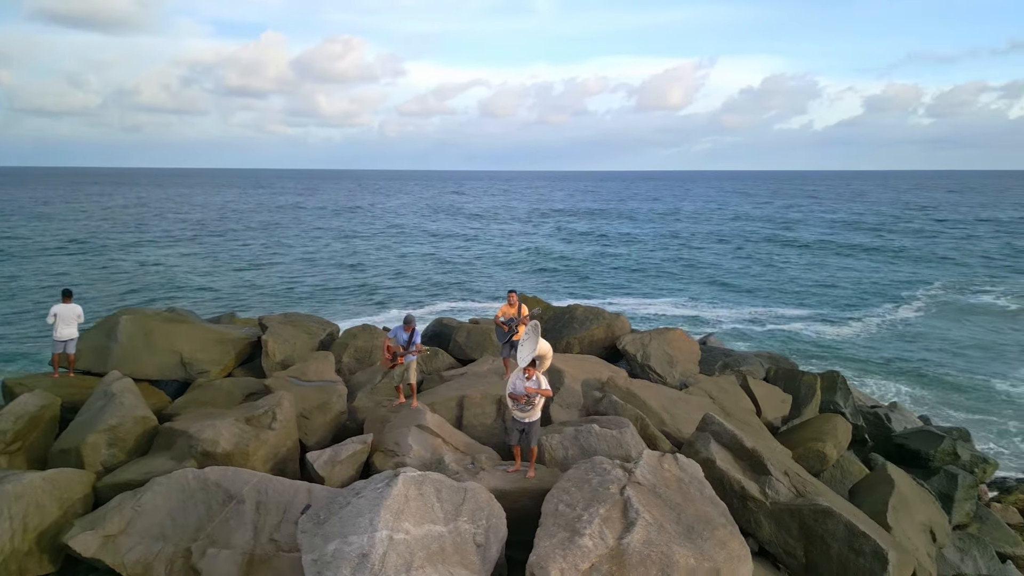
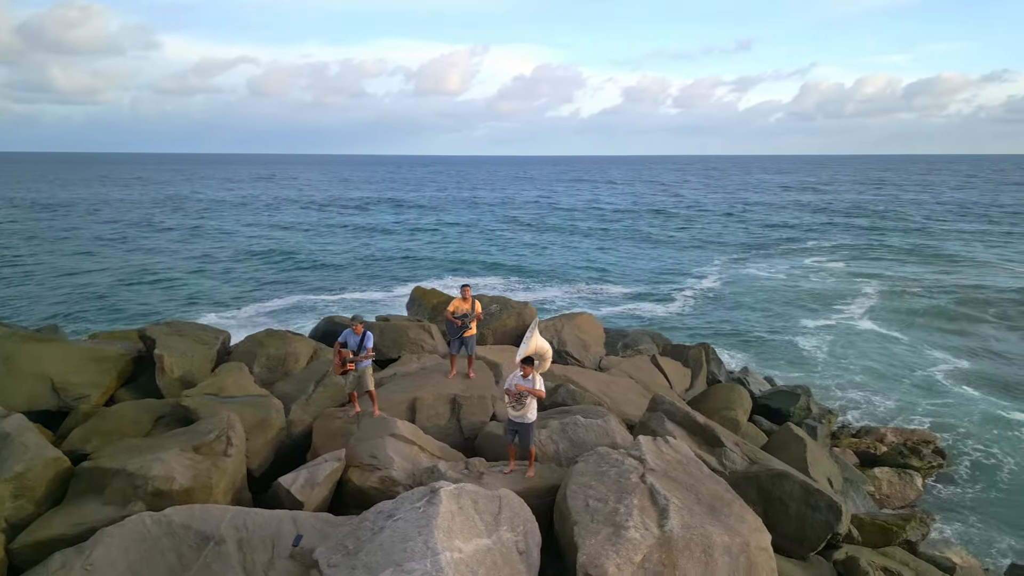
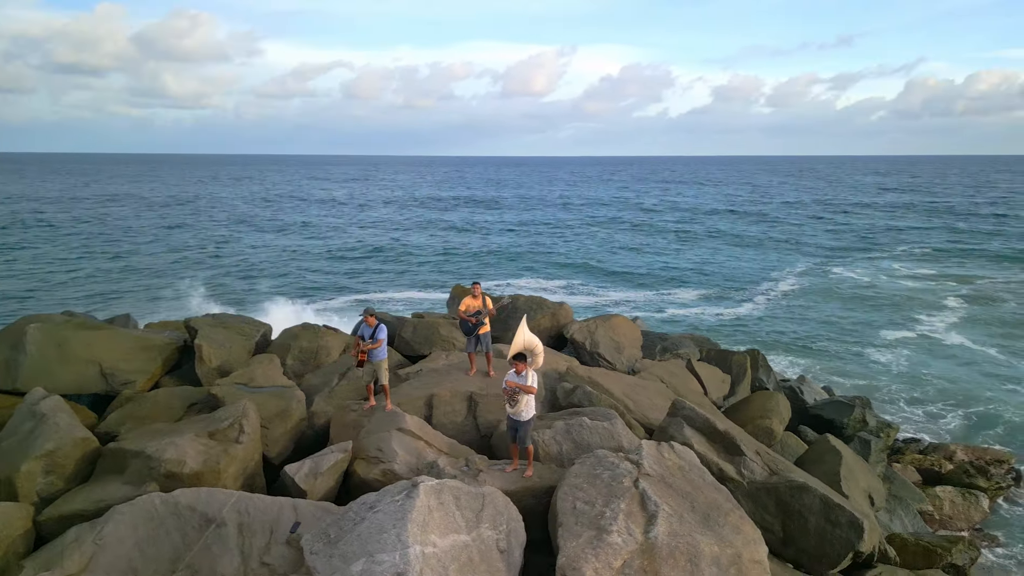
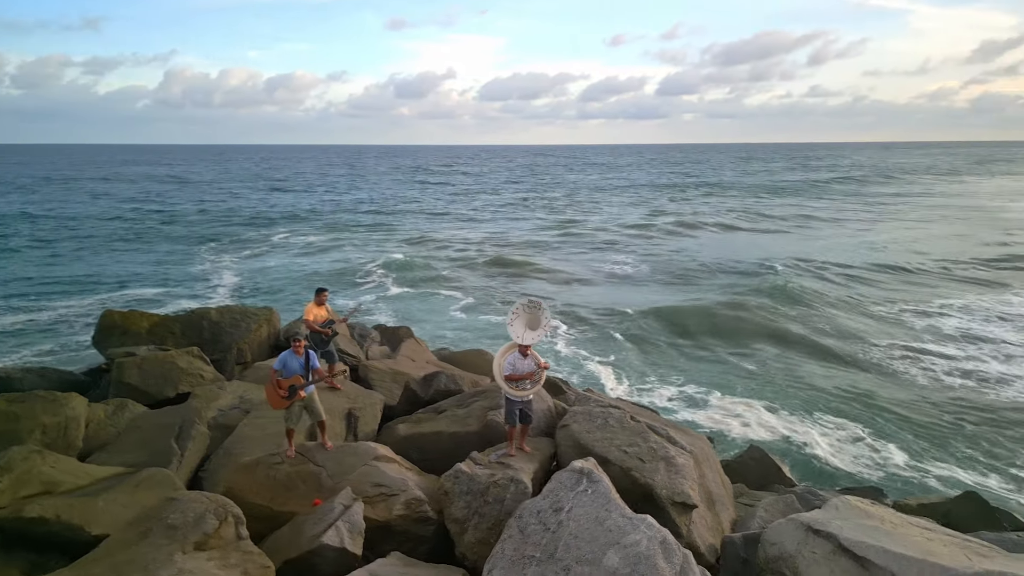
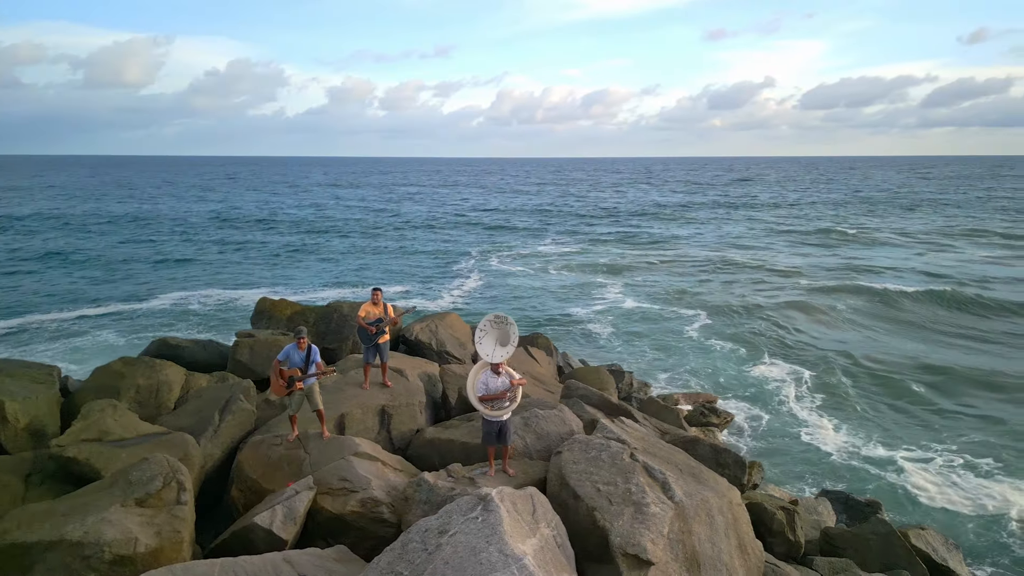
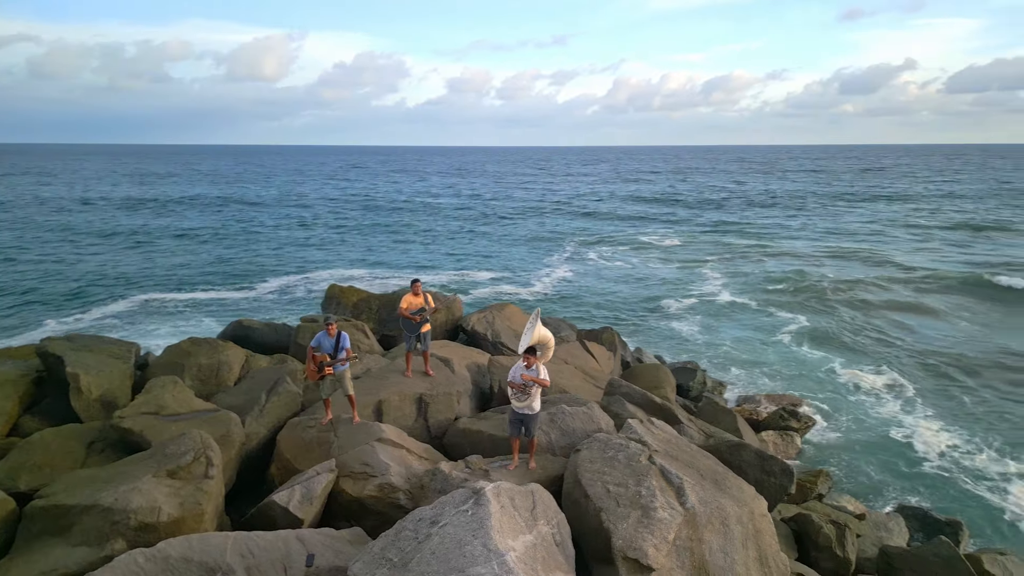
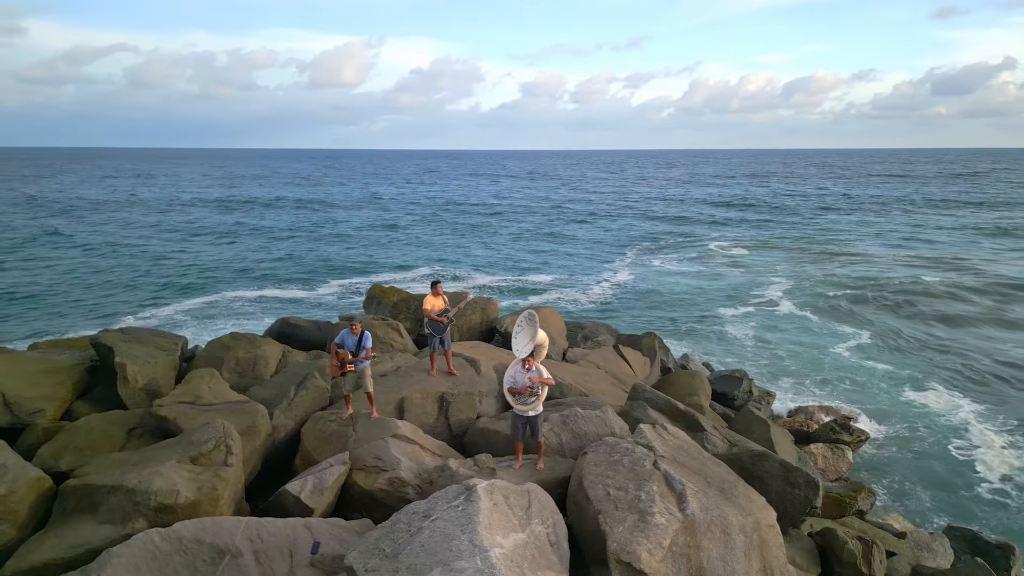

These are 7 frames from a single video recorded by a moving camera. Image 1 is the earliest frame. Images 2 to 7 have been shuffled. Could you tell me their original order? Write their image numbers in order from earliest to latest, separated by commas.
3, 2, 7, 6, 5, 4
